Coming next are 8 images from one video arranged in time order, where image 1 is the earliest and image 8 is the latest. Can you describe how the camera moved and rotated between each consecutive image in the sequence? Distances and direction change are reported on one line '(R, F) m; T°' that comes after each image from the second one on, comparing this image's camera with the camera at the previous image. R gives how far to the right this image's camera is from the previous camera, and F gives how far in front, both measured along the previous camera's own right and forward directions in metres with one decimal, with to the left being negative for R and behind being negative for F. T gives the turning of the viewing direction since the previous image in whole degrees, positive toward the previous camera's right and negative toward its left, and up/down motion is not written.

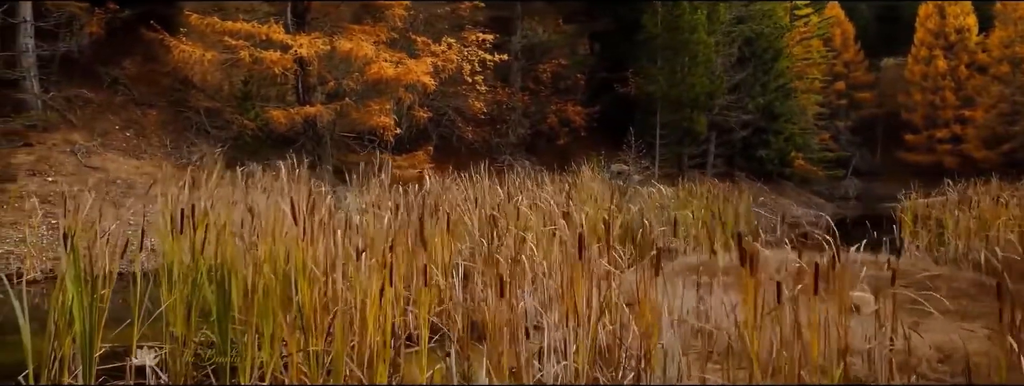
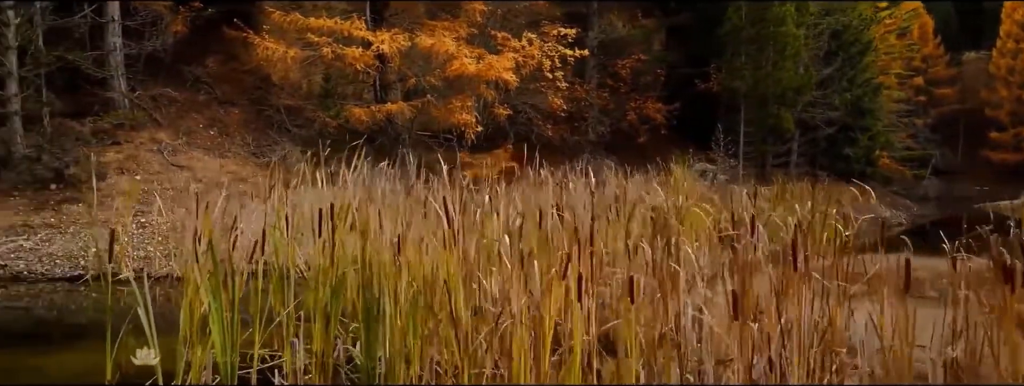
(-0.3, +0.2) m; -4°
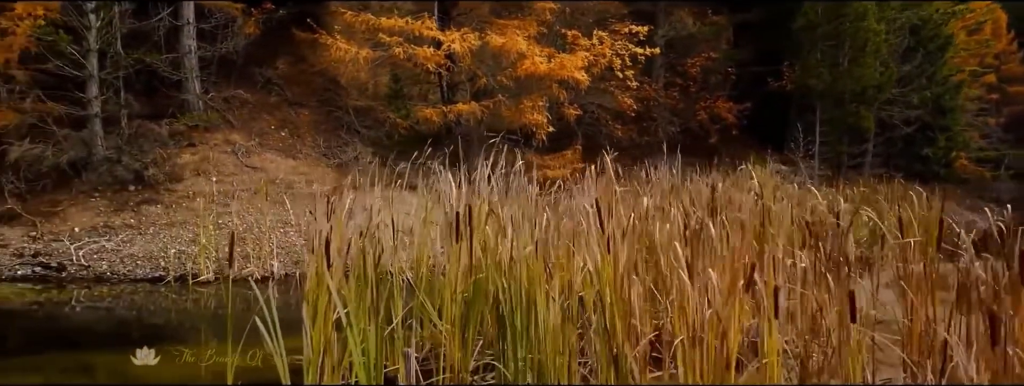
(-0.2, +0.1) m; -4°
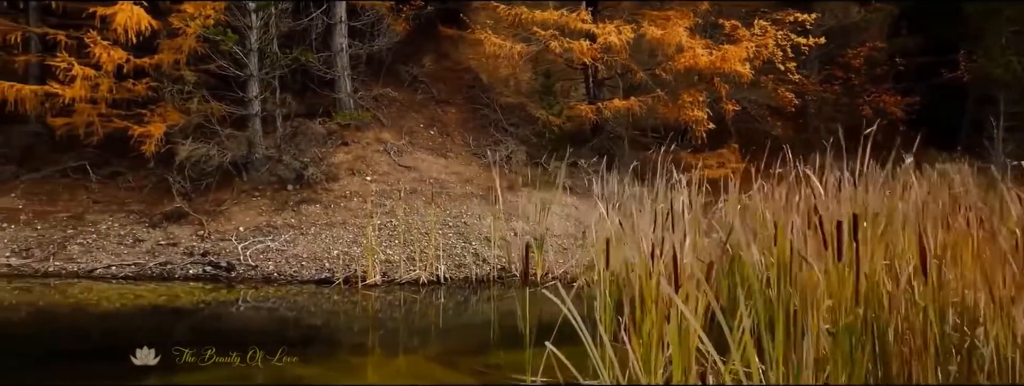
(-0.5, +0.3) m; -8°
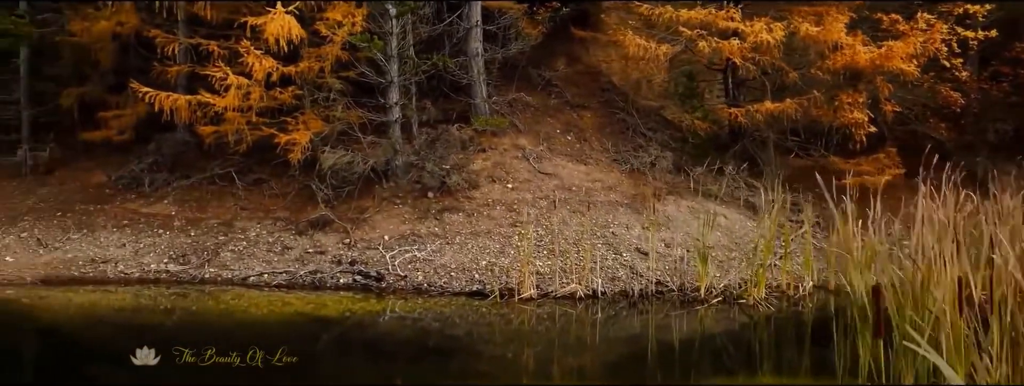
(-0.4, +0.2) m; -7°
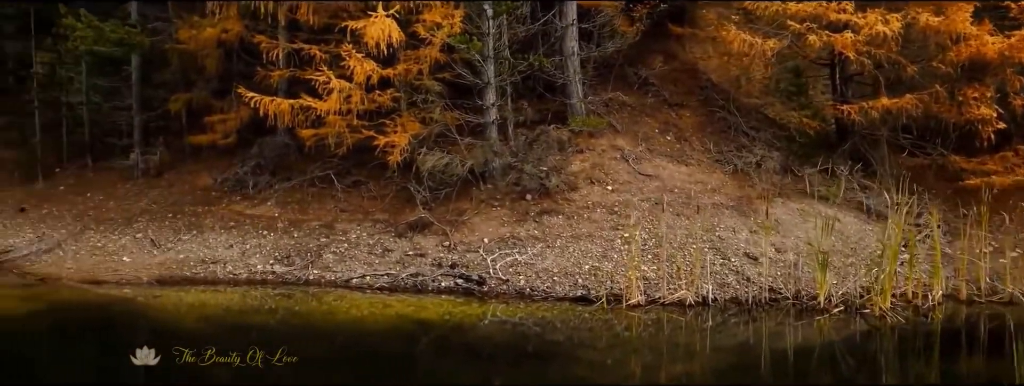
(-0.2, +0.1) m; -6°
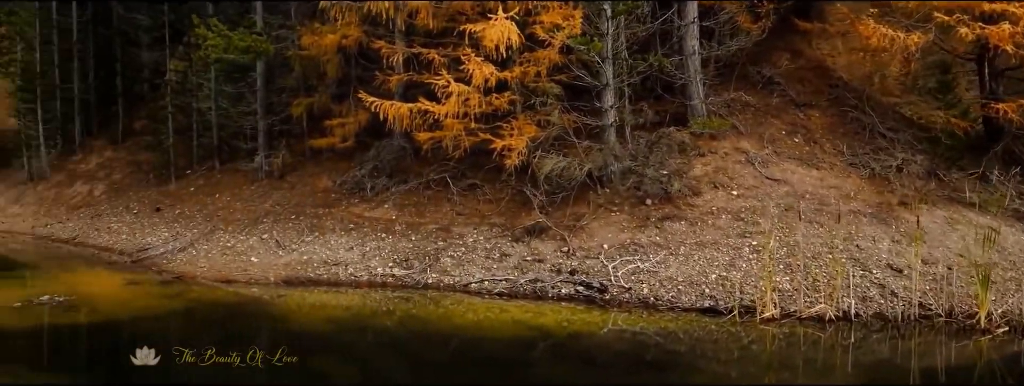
(-0.1, +0.1) m; -7°
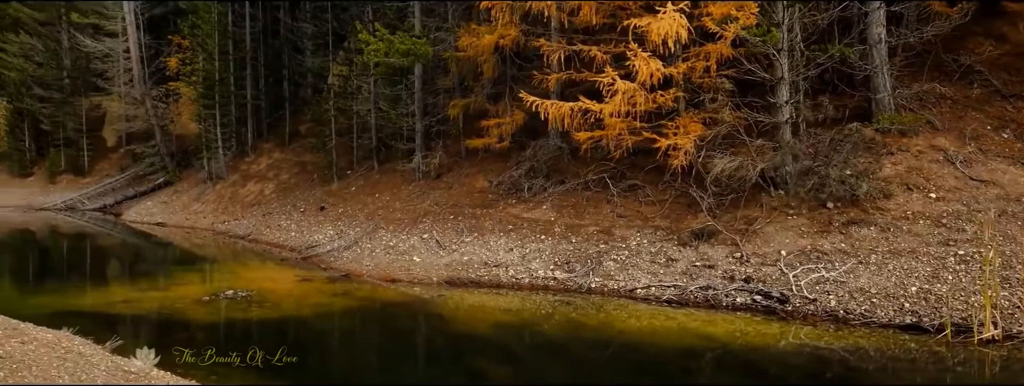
(-0.2, +0.2) m; -10°
